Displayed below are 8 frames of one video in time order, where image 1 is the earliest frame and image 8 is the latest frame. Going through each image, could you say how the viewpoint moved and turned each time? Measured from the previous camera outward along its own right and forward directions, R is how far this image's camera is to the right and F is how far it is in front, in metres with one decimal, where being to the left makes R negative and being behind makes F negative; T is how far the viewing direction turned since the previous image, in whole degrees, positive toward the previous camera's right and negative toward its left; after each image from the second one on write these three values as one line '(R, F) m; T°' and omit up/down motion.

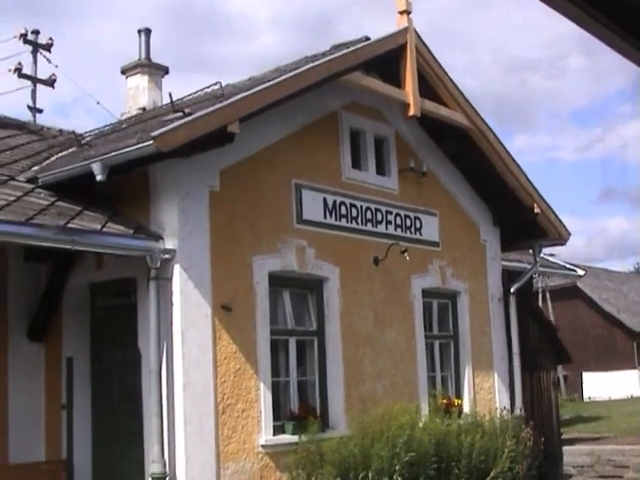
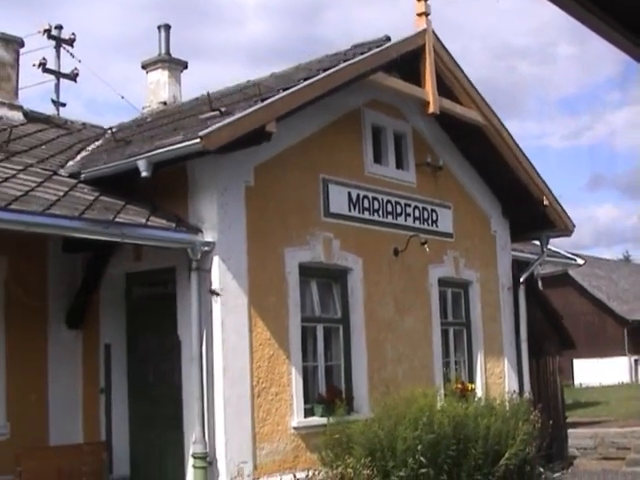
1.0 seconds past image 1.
(-0.4, -0.4) m; +1°
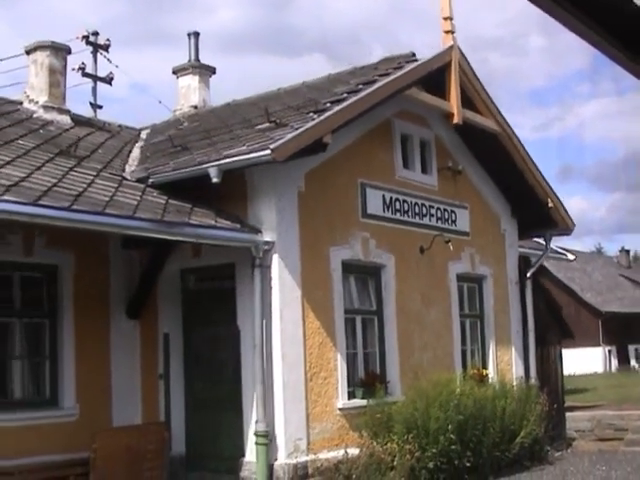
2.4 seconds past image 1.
(-0.8, -0.9) m; +2°
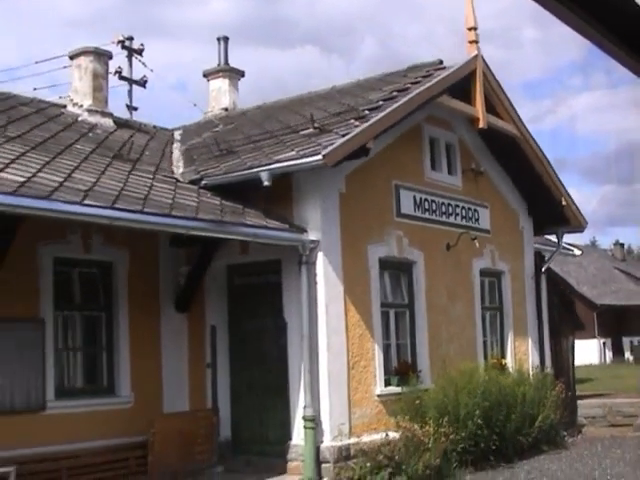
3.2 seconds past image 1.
(-0.6, -0.7) m; +1°
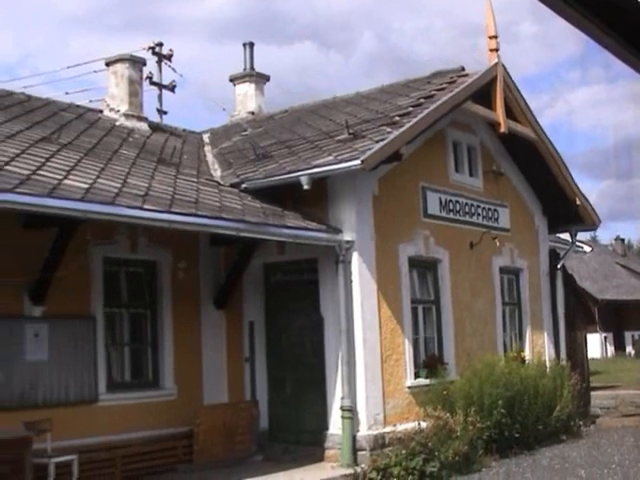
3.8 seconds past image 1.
(-0.5, -0.5) m; 0°
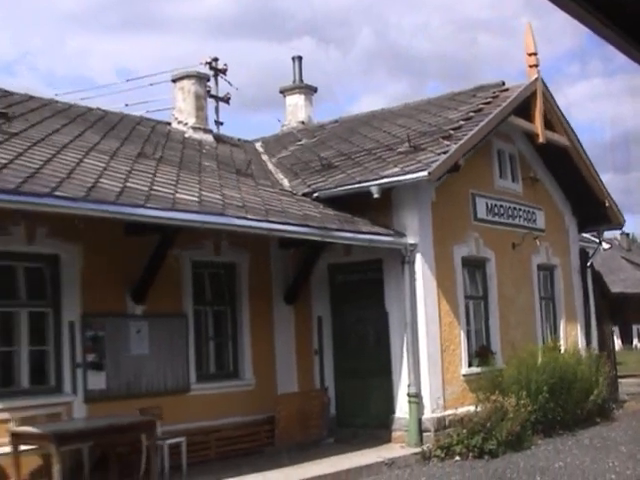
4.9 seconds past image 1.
(-1.0, -1.1) m; 0°
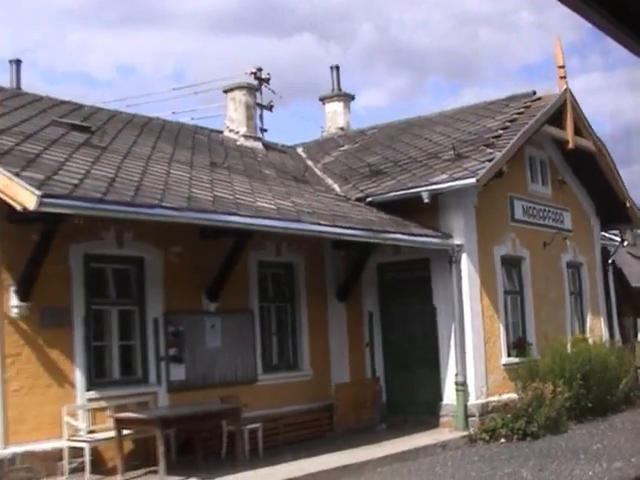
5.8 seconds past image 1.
(-0.9, -0.9) m; 0°
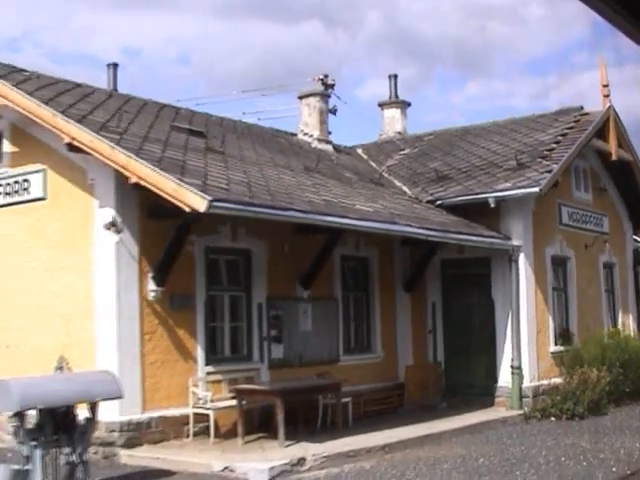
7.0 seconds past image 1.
(-1.4, -1.5) m; +1°
